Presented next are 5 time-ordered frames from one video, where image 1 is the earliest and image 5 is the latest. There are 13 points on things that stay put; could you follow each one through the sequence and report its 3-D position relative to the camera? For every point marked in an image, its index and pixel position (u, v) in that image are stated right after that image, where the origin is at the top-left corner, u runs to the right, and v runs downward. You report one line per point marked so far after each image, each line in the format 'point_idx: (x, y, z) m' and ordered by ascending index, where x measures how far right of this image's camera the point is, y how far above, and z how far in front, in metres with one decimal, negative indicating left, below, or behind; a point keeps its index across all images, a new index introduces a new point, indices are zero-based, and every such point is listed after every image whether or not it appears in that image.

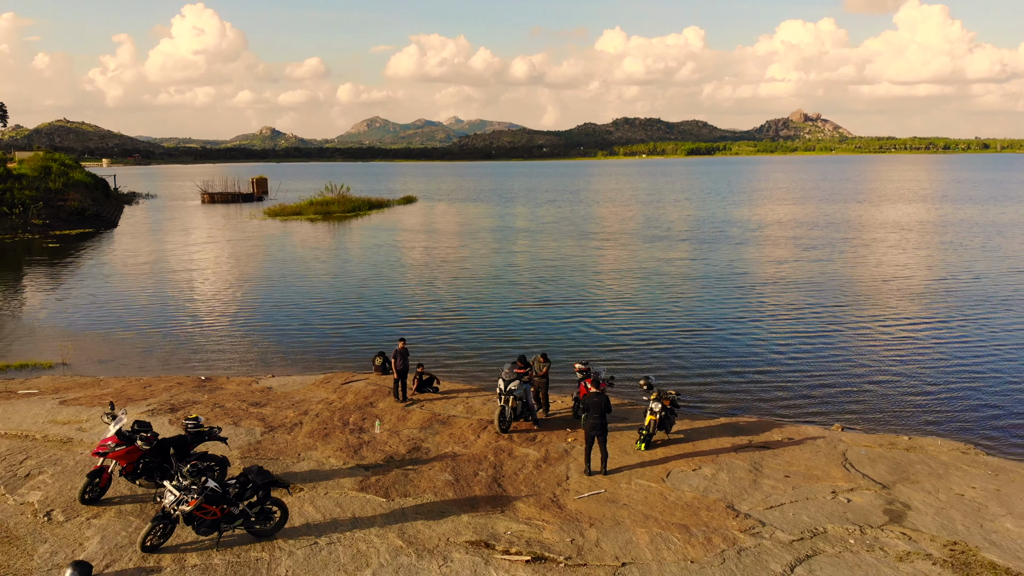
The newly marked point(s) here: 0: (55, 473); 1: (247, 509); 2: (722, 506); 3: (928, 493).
0: (-6.6, -2.7, +11.9) m
1: (-3.0, -2.5, +9.7) m
2: (+2.9, -3.1, +11.3) m
3: (+6.6, -3.3, +12.9) m
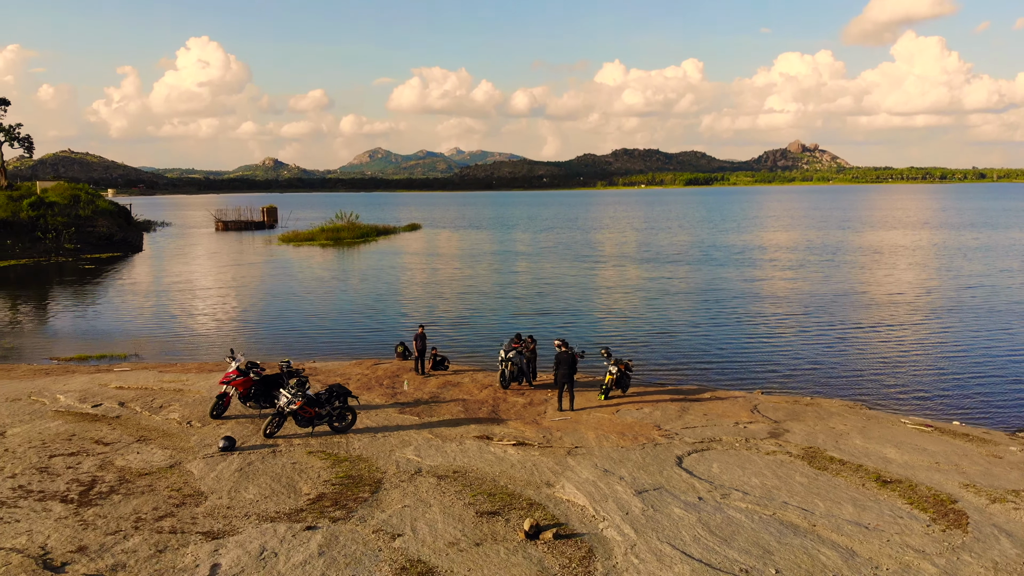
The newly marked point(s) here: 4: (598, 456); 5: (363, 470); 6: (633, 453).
0: (-6.8, -2.4, +16.7) m
1: (-3.2, -2.2, +14.5) m
2: (+2.8, -2.8, +16.1) m
3: (+6.4, -3.0, +17.7) m
4: (+1.4, -2.8, +13.6) m
5: (-2.3, -2.8, +12.5) m
6: (+2.1, -2.9, +13.9) m
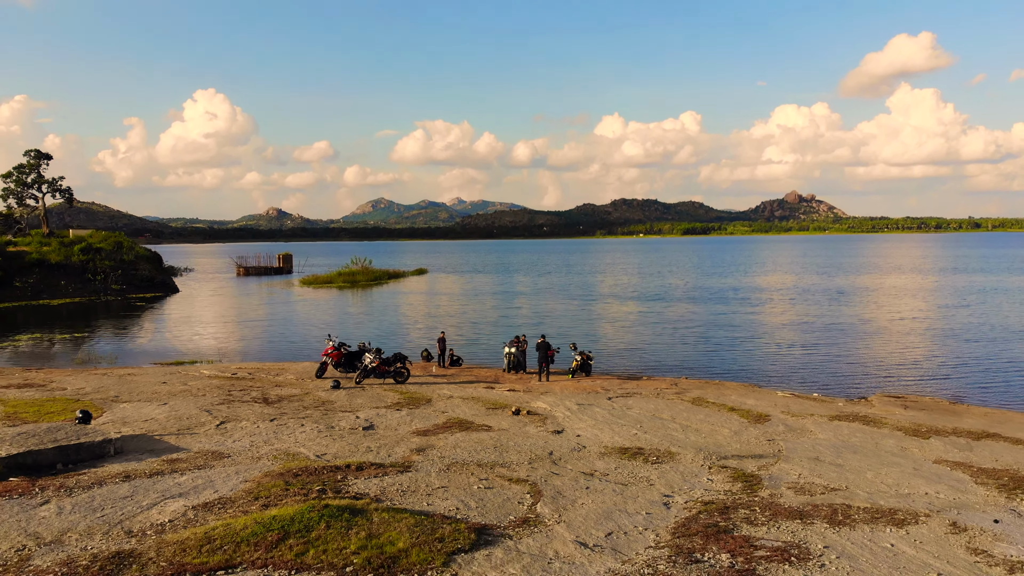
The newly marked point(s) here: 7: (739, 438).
0: (-6.9, -2.7, +25.5) m
1: (-3.3, -2.3, +23.3) m
2: (+2.6, -3.0, +24.9) m
3: (+6.3, -3.3, +26.4) m
4: (+1.3, -2.9, +22.3) m
5: (-2.4, -2.8, +21.2) m
6: (+1.9, -3.0, +22.6) m
7: (+4.9, -3.2, +17.3) m
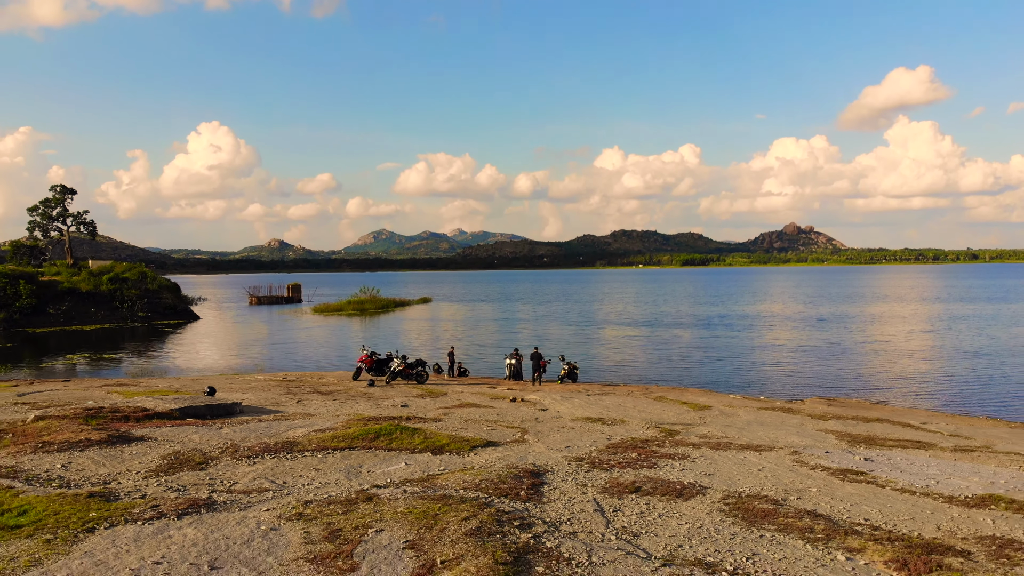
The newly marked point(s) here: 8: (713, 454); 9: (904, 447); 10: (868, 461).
0: (-7.0, -3.4, +31.4) m
1: (-3.4, -3.0, +29.2) m
2: (+2.6, -3.8, +30.7) m
3: (+6.2, -4.1, +32.3) m
4: (+1.2, -3.6, +28.2) m
5: (-2.5, -3.4, +27.1) m
6: (+1.9, -3.6, +28.5) m
7: (+4.8, -3.6, +23.1) m
8: (+3.8, -3.2, +15.5) m
9: (+9.3, -3.8, +19.3) m
10: (+7.1, -3.5, +16.4) m
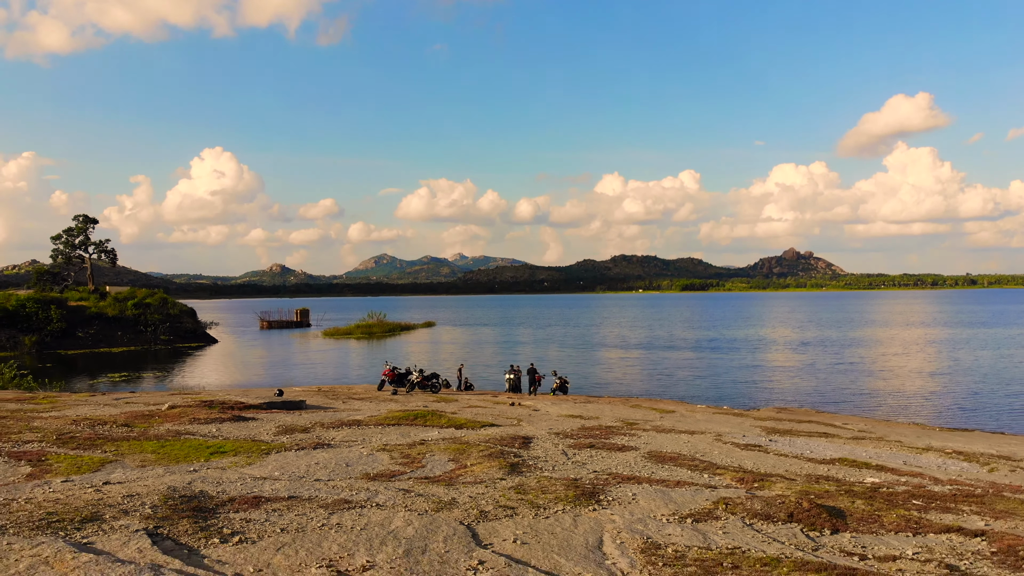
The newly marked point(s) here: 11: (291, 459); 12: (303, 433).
0: (-7.0, -4.6, +37.3) m
1: (-3.4, -4.1, +35.1) m
2: (+2.5, -4.9, +36.6) m
3: (+6.2, -5.4, +38.1) m
4: (+1.2, -4.7, +34.1) m
5: (-2.5, -4.5, +33.0) m
6: (+1.8, -4.7, +34.4) m
7: (+4.8, -4.6, +29.0) m
8: (+3.8, -3.9, +21.4) m
9: (+9.3, -4.6, +25.2) m
10: (+7.1, -4.2, +22.3) m
11: (-3.7, -2.8, +13.3) m
12: (-4.4, -3.1, +17.1) m
